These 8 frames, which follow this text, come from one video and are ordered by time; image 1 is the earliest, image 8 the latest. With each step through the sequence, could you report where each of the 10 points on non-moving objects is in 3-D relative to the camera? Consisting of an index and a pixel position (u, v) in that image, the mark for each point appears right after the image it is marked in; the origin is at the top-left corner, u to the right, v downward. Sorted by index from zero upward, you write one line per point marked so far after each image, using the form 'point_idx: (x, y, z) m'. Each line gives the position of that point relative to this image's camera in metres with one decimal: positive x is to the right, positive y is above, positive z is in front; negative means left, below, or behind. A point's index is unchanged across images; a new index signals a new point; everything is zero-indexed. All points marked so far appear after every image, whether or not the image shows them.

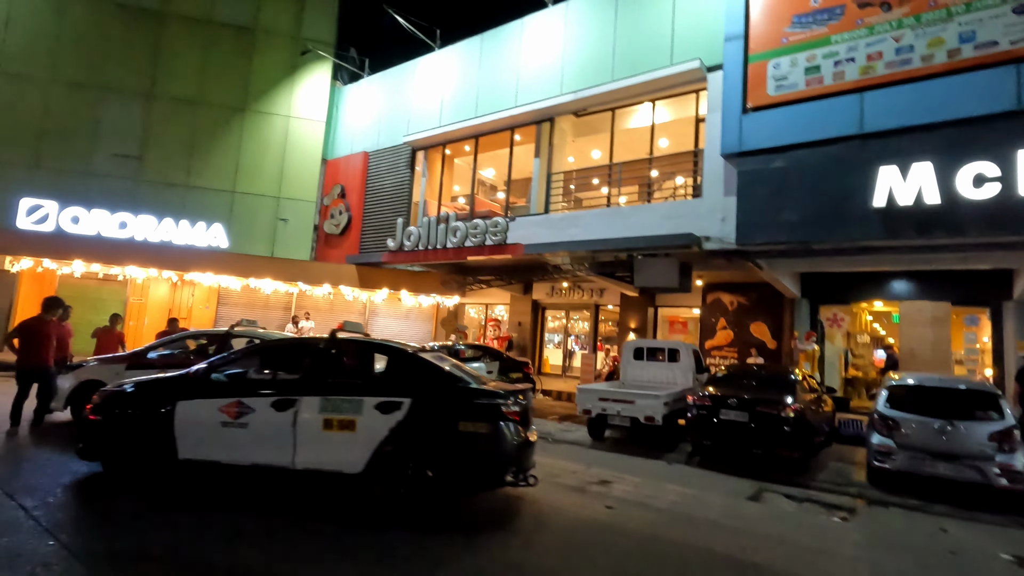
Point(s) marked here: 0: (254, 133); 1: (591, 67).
0: (-8.6, +5.2, +17.9) m
1: (+1.9, +5.3, +12.8) m
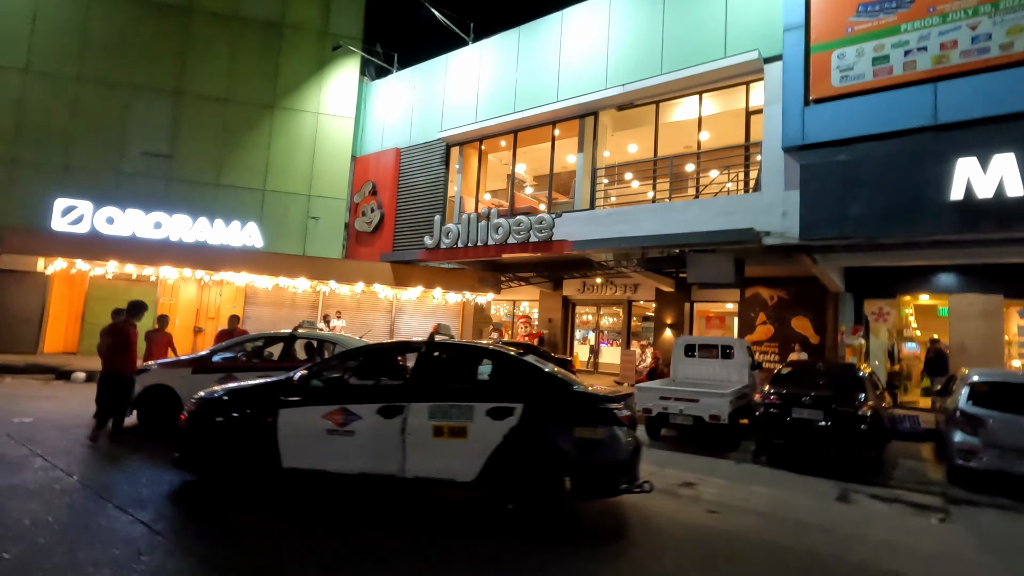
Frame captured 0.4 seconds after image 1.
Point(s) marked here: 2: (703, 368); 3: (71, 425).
0: (-7.5, +5.2, +17.7) m
1: (+3.0, +5.4, +12.6) m
2: (+4.3, -1.8, +11.9) m
3: (-7.0, -2.2, +8.4) m
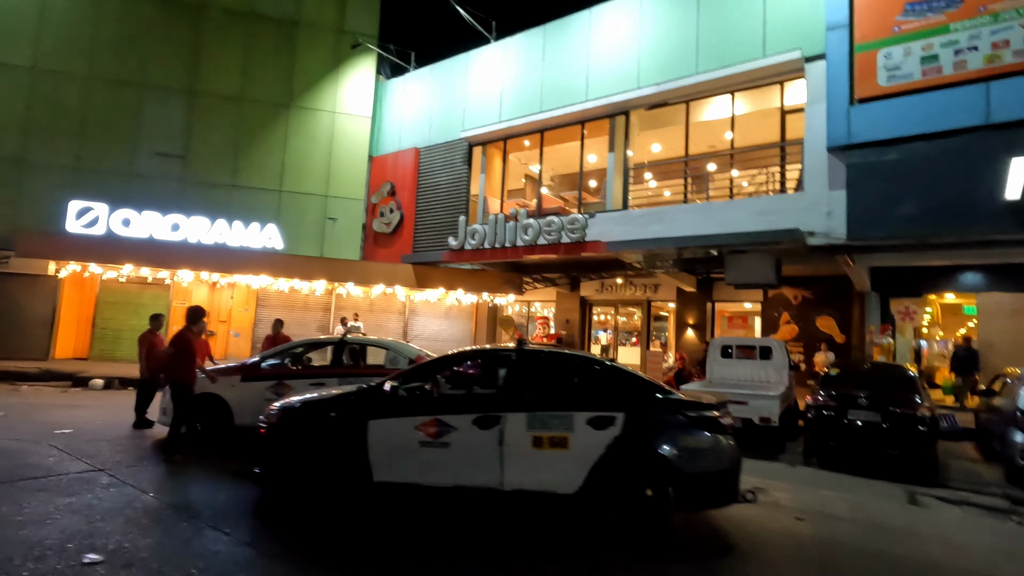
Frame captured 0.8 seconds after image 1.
0: (-6.9, +5.1, +17.3) m
1: (+3.7, +5.3, +12.5) m
2: (+5.1, -1.8, +11.8) m
3: (-6.1, -2.2, +8.1) m
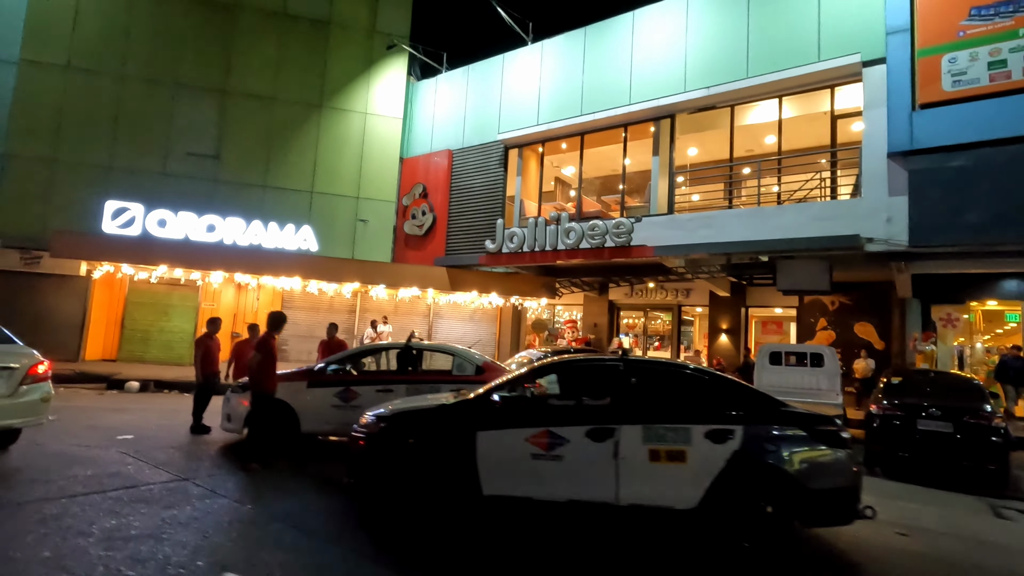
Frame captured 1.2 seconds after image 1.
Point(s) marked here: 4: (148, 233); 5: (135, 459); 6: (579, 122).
0: (-5.8, +5.1, +17.2) m
1: (+4.8, +5.2, +12.3) m
2: (+6.2, -1.9, +11.7) m
3: (-5.0, -2.3, +7.9) m
4: (-10.1, +1.5, +14.8) m
5: (-4.7, -2.1, +6.6) m
6: (+1.8, +4.5, +14.3) m
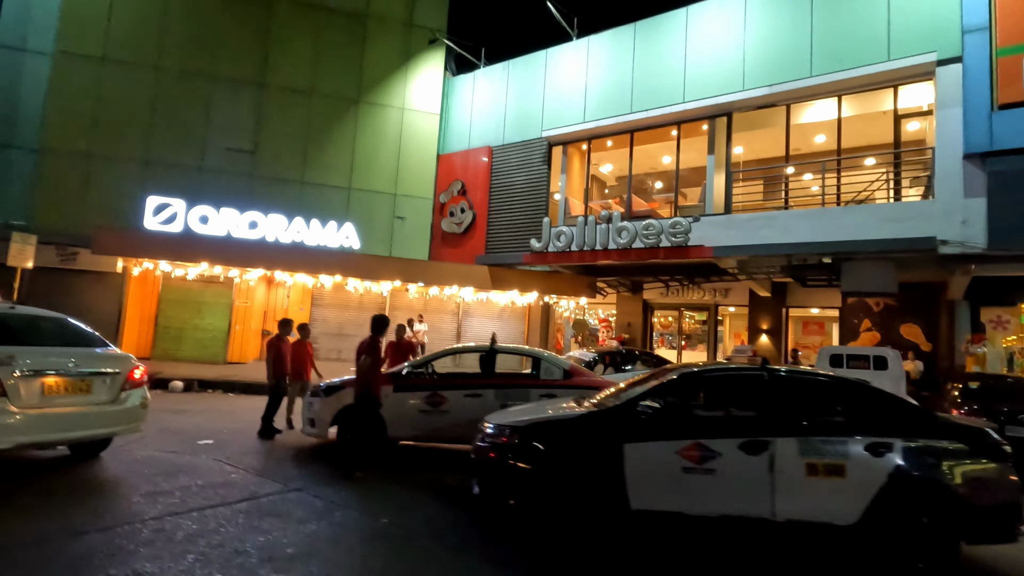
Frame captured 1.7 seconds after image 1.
0: (-4.5, +5.1, +16.9) m
1: (+6.1, +5.2, +12.1) m
2: (+7.4, -2.0, +11.6) m
3: (-3.7, -2.3, +7.7) m
4: (-8.8, +1.6, +14.5) m
5: (-3.4, -2.1, +6.4) m
6: (+3.1, +4.5, +14.1) m
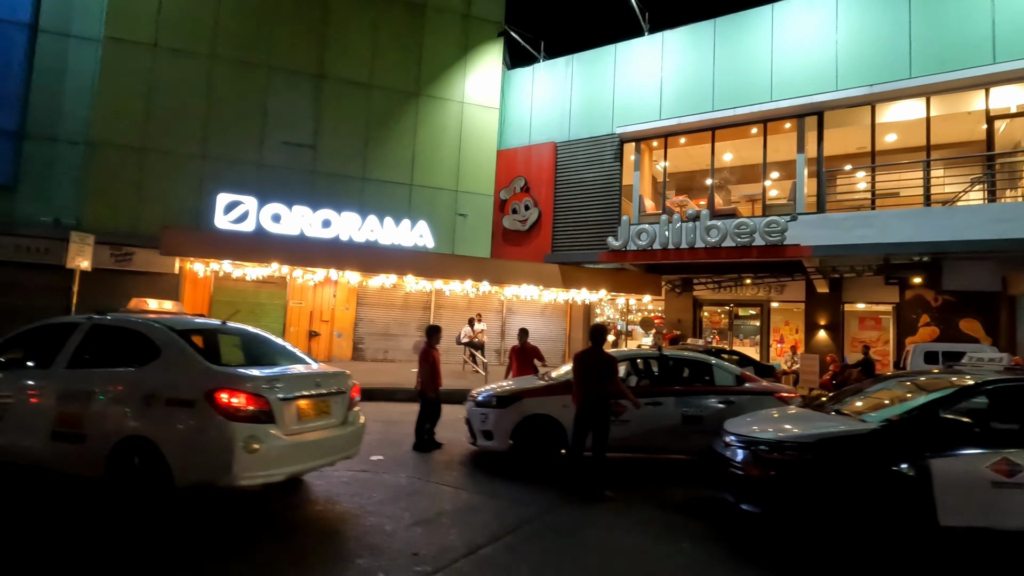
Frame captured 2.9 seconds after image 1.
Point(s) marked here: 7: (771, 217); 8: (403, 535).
0: (-2.5, +5.2, +16.4) m
1: (+8.4, +5.2, +12.2) m
2: (+9.7, -1.9, +11.8) m
3: (-1.2, -2.4, +7.4) m
4: (-6.6, +1.6, +13.8) m
5: (-0.8, -2.3, +6.1) m
6: (+5.2, +4.5, +14.0) m
7: (+6.4, +1.7, +13.0) m
8: (-0.9, -2.1, +4.7) m
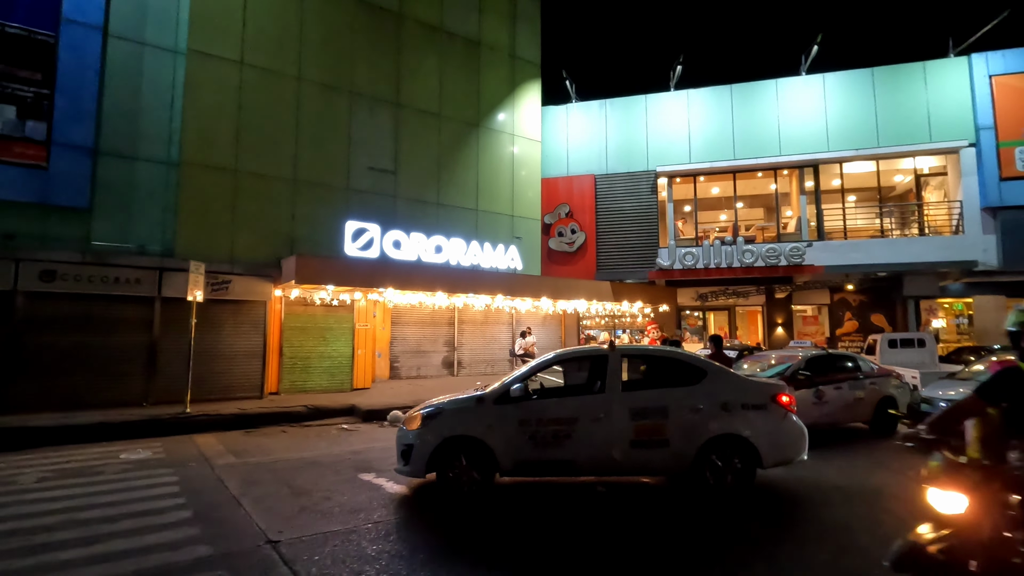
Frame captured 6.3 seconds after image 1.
0: (-0.8, +4.6, +17.7) m
1: (+10.9, +5.0, +16.9) m
2: (+12.5, -2.1, +16.9) m
3: (+3.4, -2.8, +9.4) m
4: (-3.9, +0.9, +14.0) m
5: (+4.2, -2.7, +8.3) m
6: (+7.4, +4.2, +17.7) m
7: (+8.9, +1.4, +17.0) m
8: (+4.4, -2.5, +6.9) m
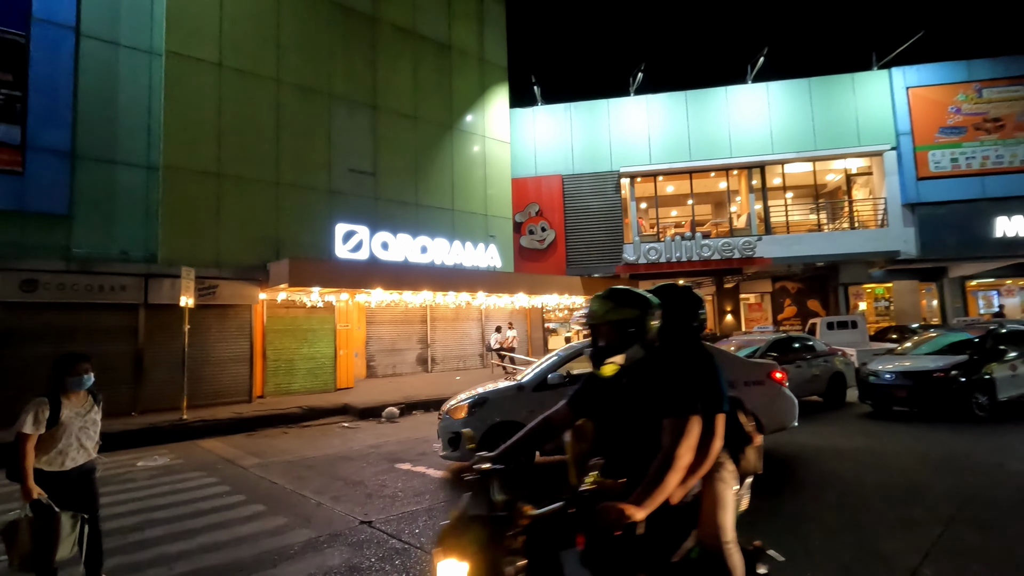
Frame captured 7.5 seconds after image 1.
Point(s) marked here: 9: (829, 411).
0: (-1.7, +4.7, +18.2) m
1: (+9.9, +5.4, +18.7) m
2: (+11.7, -1.7, +18.9) m
3: (+3.5, -2.7, +10.5) m
4: (-4.3, +0.9, +14.3) m
5: (+4.4, -2.5, +9.5) m
6: (+6.4, +4.5, +19.1) m
7: (+8.0, +1.8, +18.7) m
8: (+4.8, -2.4, +8.1) m
9: (+6.5, -2.5, +11.0) m
